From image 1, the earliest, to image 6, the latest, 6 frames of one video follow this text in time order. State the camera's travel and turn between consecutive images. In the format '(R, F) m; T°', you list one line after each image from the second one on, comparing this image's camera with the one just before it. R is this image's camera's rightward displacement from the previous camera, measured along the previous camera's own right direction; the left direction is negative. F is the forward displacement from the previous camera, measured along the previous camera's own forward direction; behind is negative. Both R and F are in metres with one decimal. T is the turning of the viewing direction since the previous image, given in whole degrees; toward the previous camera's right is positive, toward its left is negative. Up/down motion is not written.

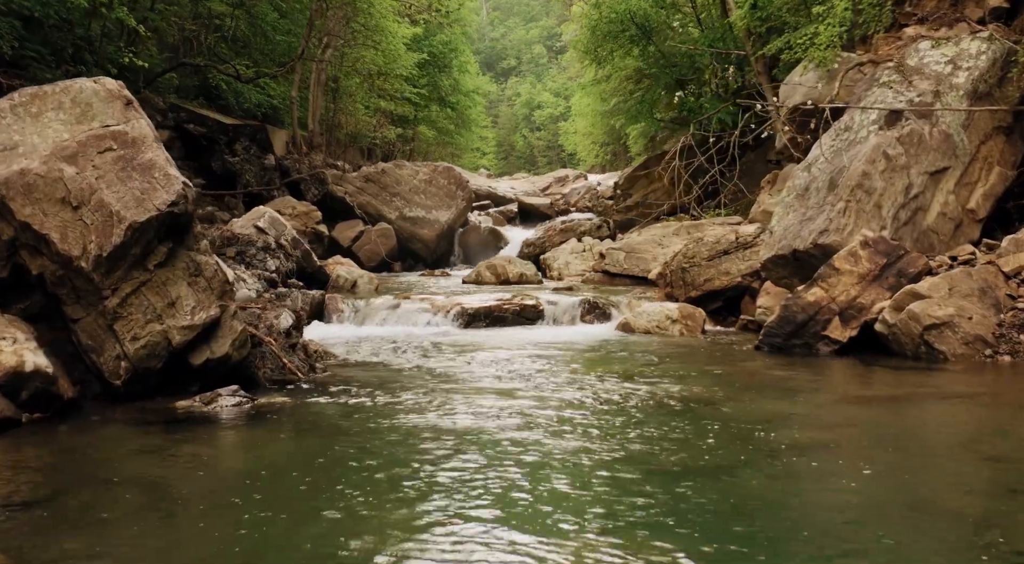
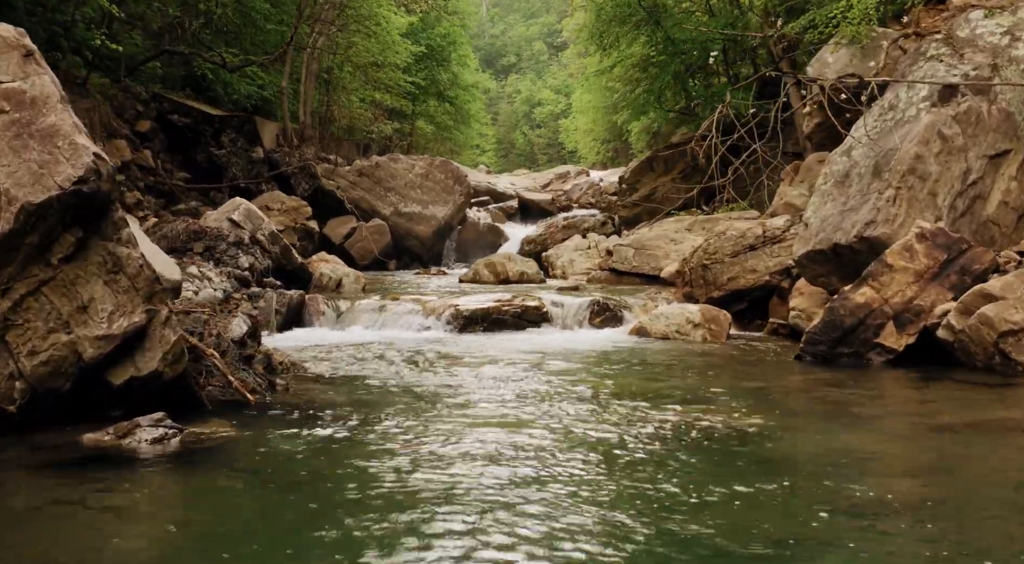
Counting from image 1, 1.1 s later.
(0.0, +1.7) m; 0°
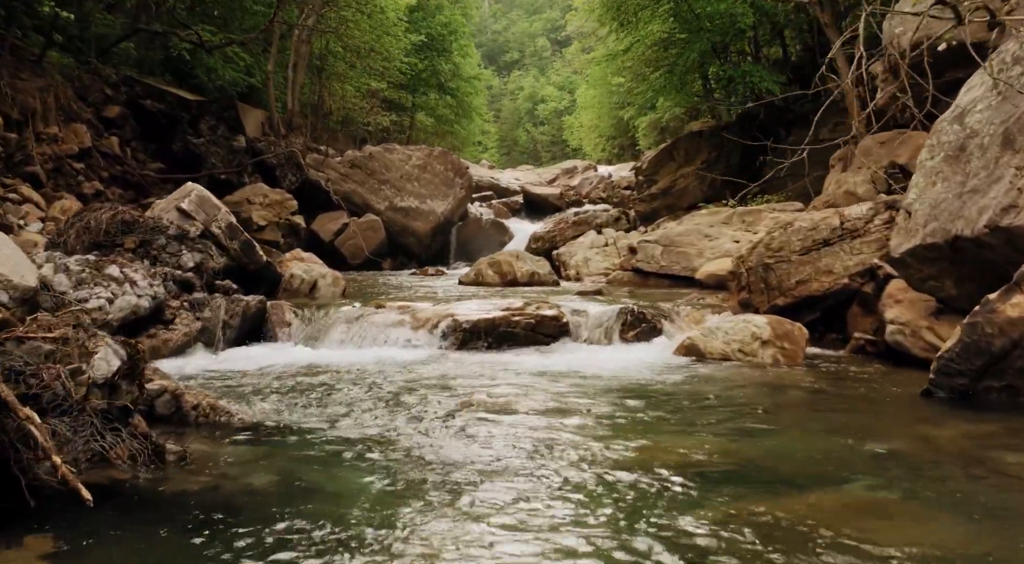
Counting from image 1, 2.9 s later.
(-0.1, +2.9) m; 0°
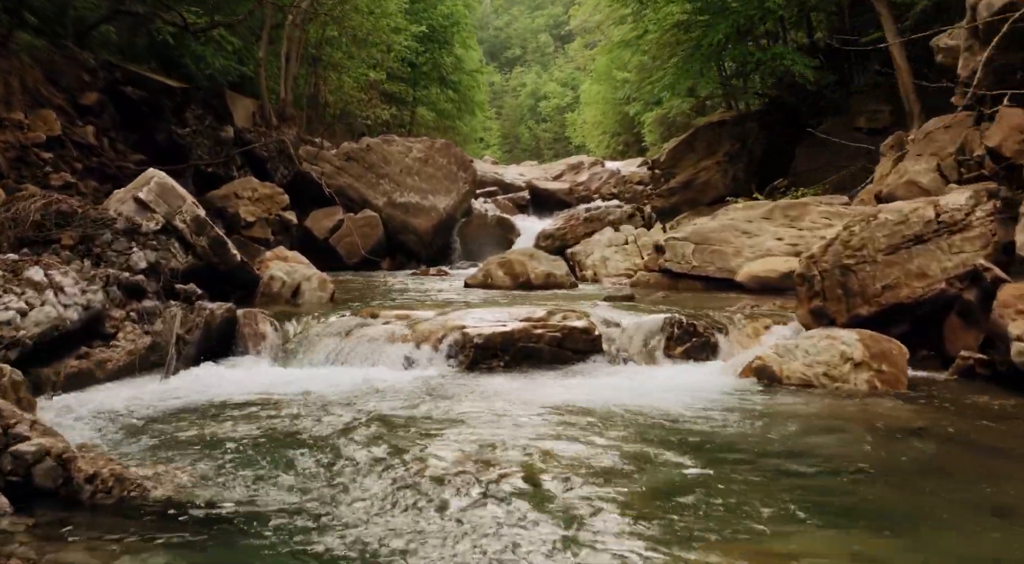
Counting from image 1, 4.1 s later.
(-0.2, +2.0) m; 0°
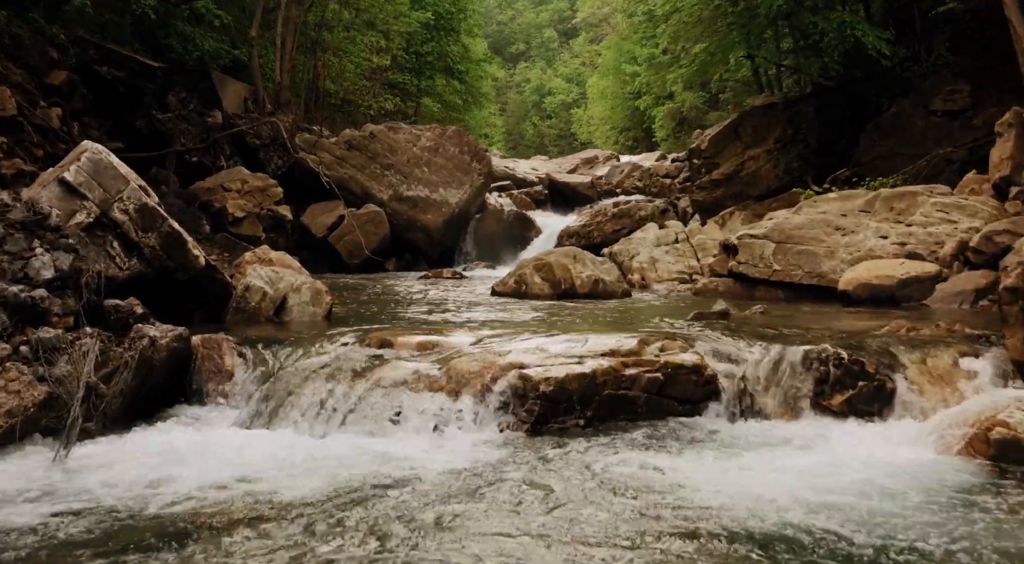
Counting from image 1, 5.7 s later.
(-0.5, +3.0) m; 0°
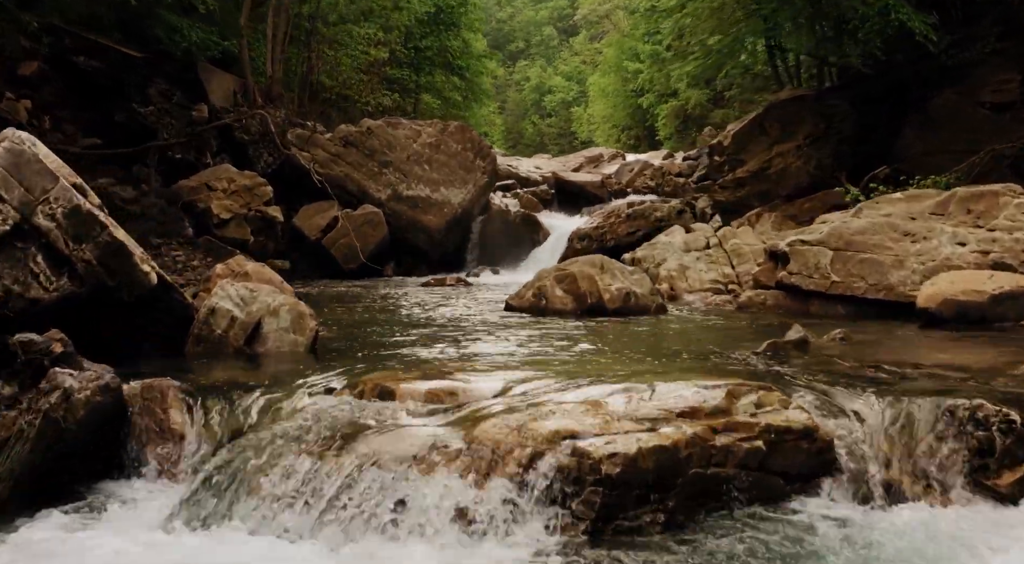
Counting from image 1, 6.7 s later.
(-0.2, +1.7) m; 0°
